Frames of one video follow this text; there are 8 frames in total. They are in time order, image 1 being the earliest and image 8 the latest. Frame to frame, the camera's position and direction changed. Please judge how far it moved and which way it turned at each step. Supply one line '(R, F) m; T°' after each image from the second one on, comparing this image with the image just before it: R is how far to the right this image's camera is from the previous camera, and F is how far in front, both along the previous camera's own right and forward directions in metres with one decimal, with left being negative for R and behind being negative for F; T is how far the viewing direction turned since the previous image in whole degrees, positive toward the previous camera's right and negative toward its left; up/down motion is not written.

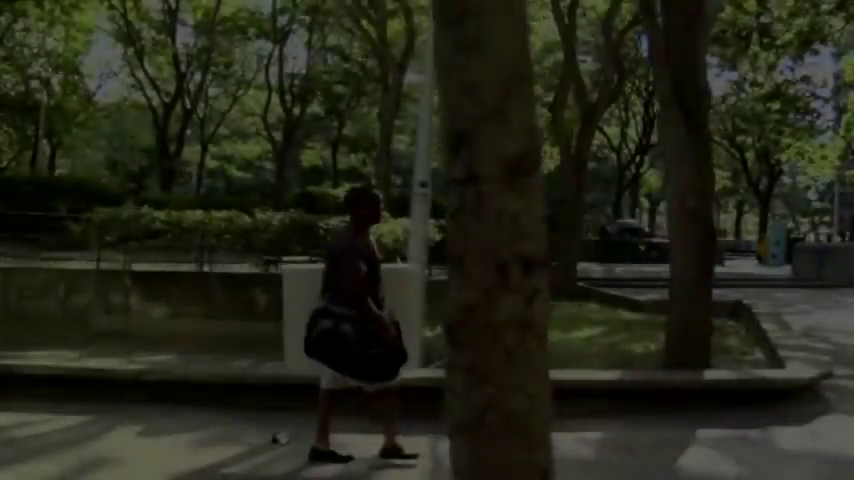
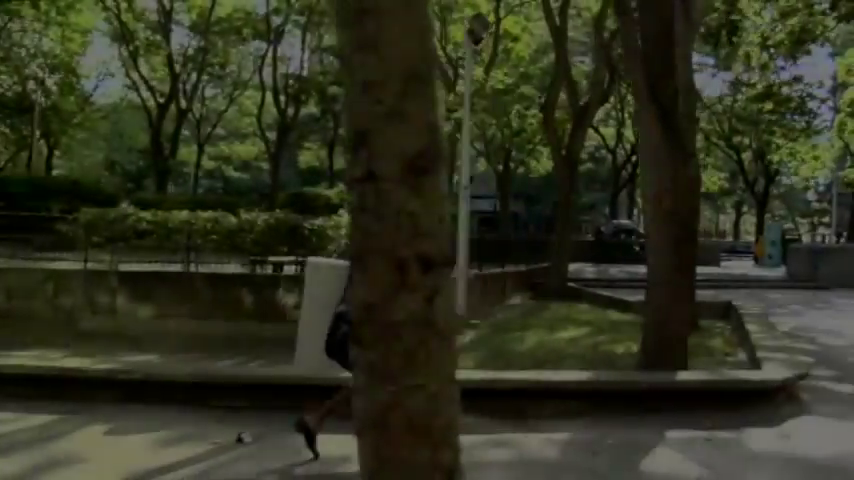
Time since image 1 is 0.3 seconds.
(+0.3, 0.0) m; 0°
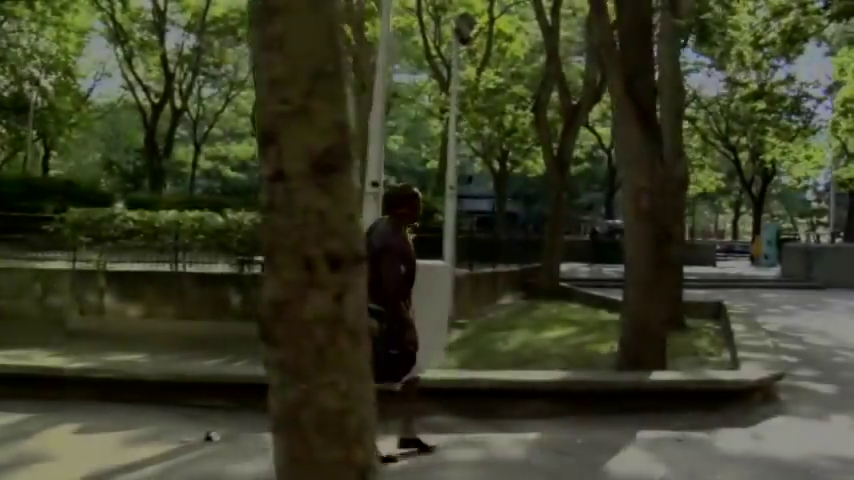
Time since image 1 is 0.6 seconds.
(+0.3, 0.0) m; 0°
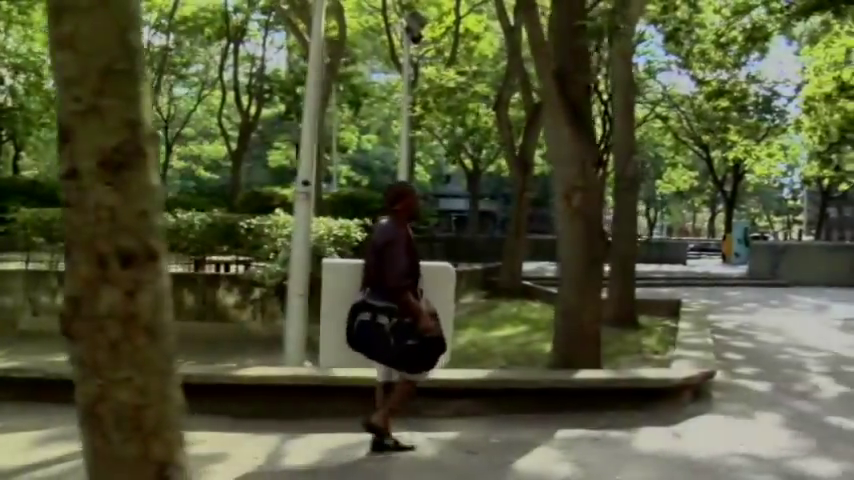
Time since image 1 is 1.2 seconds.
(+0.6, 0.0) m; 0°
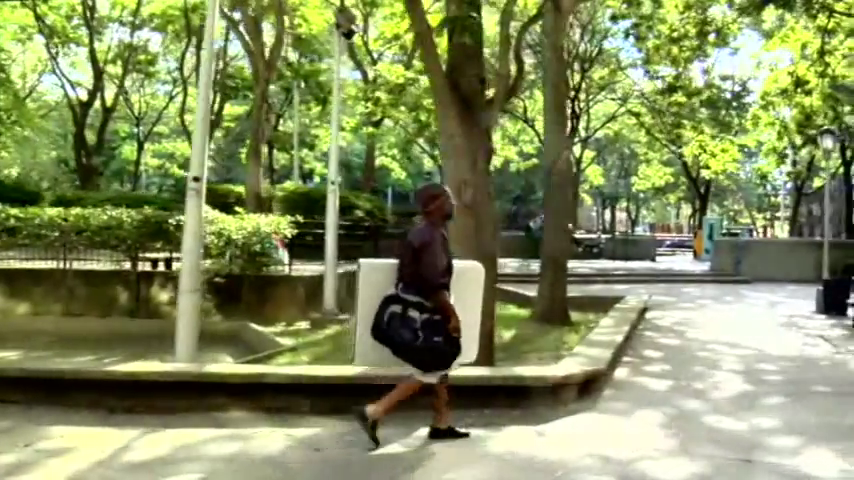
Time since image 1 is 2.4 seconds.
(+1.2, +0.1) m; -1°
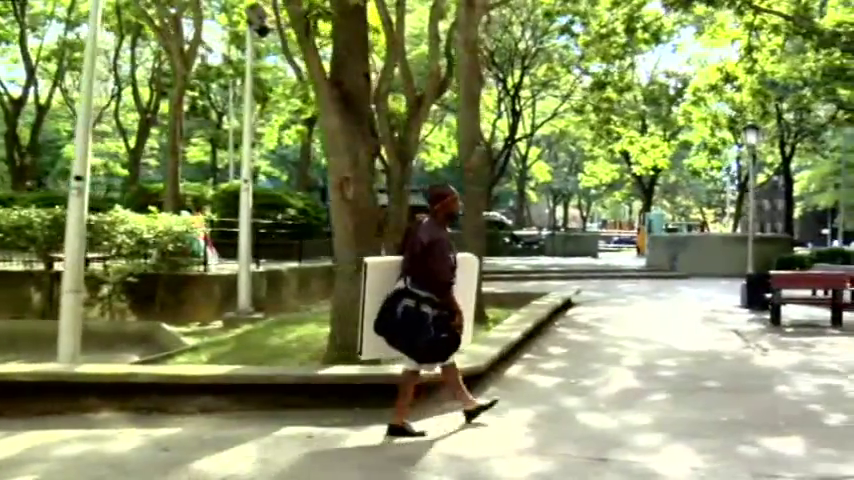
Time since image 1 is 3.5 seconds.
(+0.9, +0.1) m; +1°
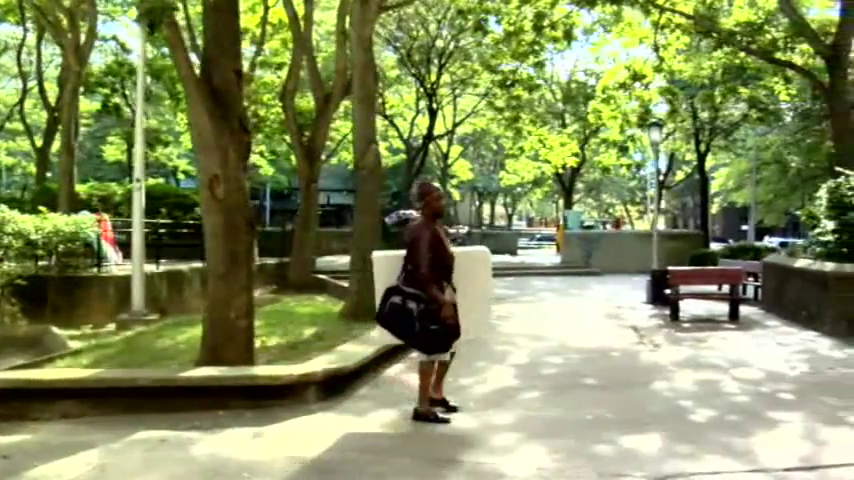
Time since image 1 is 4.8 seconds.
(+0.7, +0.1) m; +3°
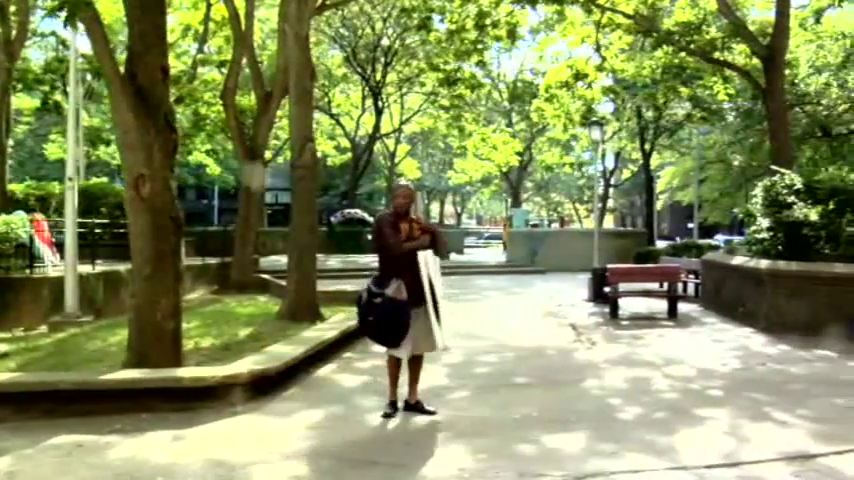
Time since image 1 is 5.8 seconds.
(+0.3, 0.0) m; +2°
